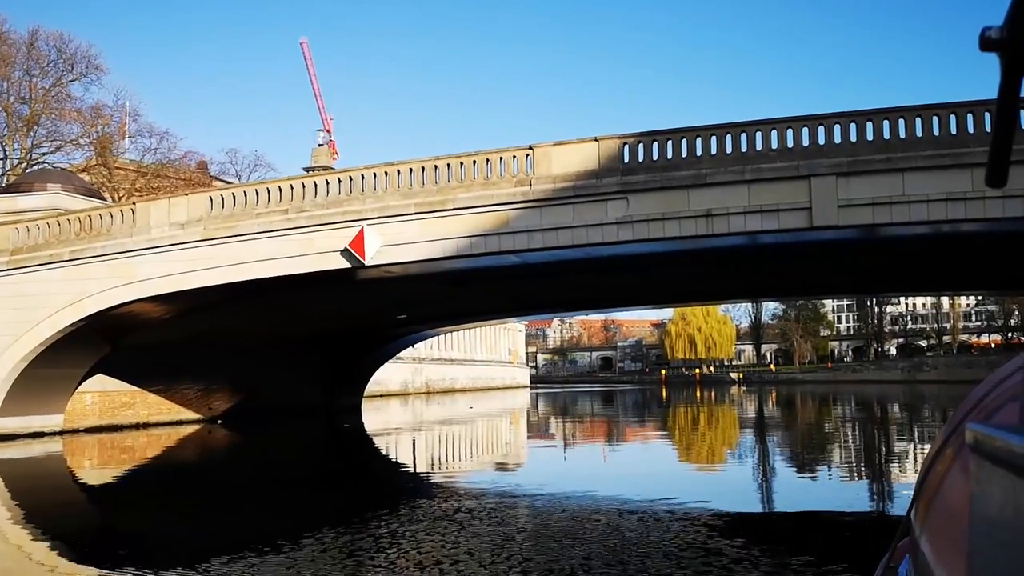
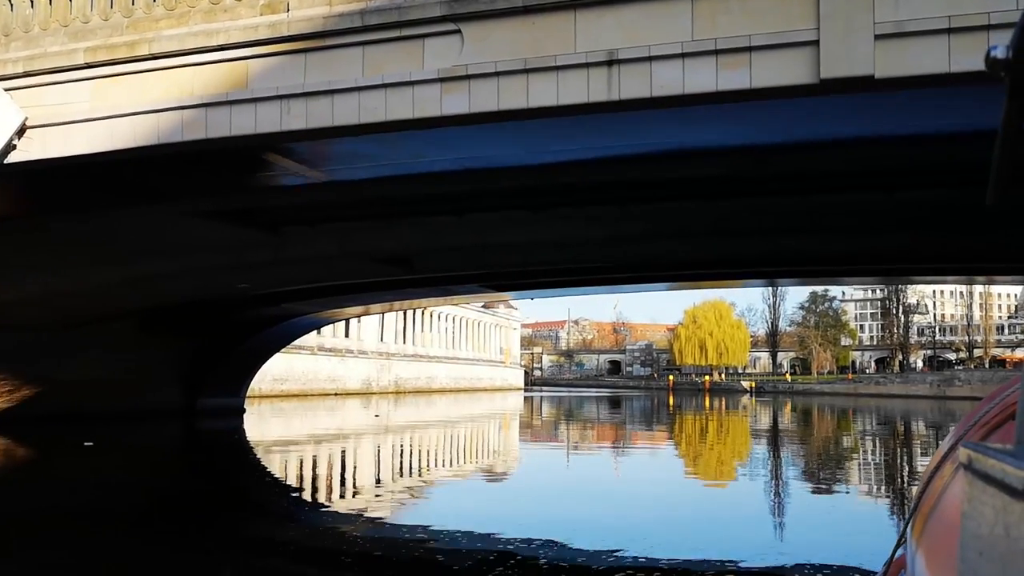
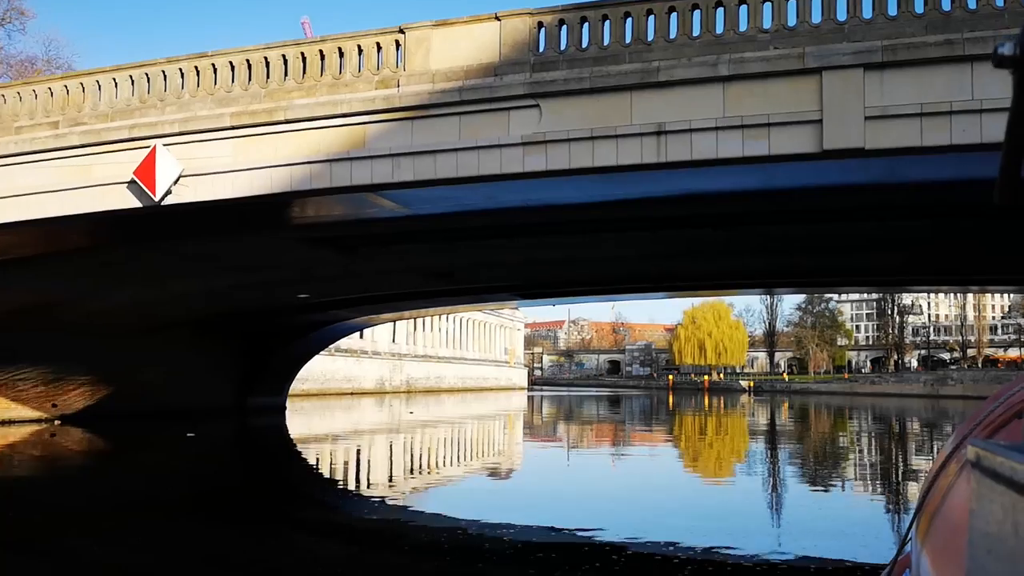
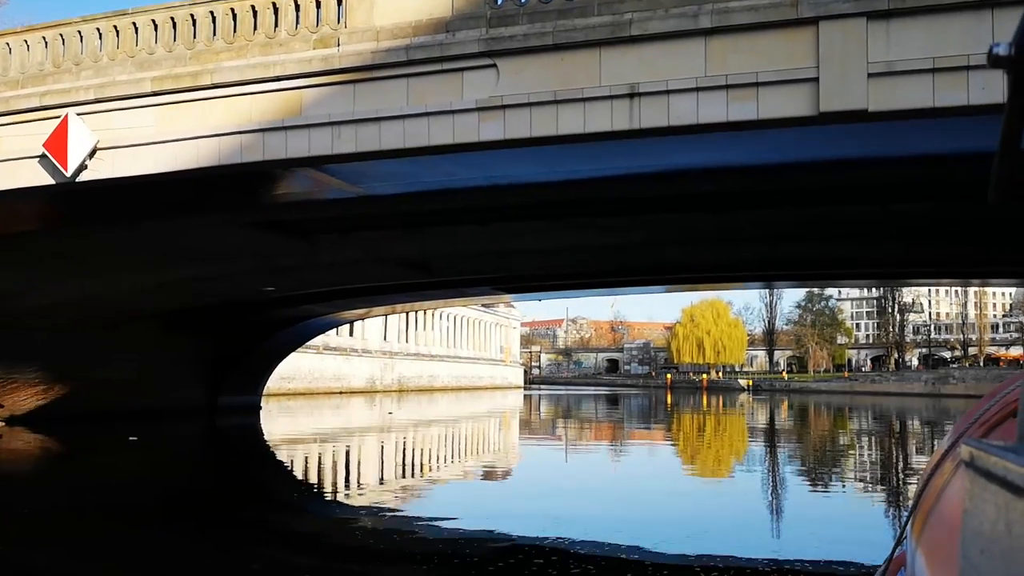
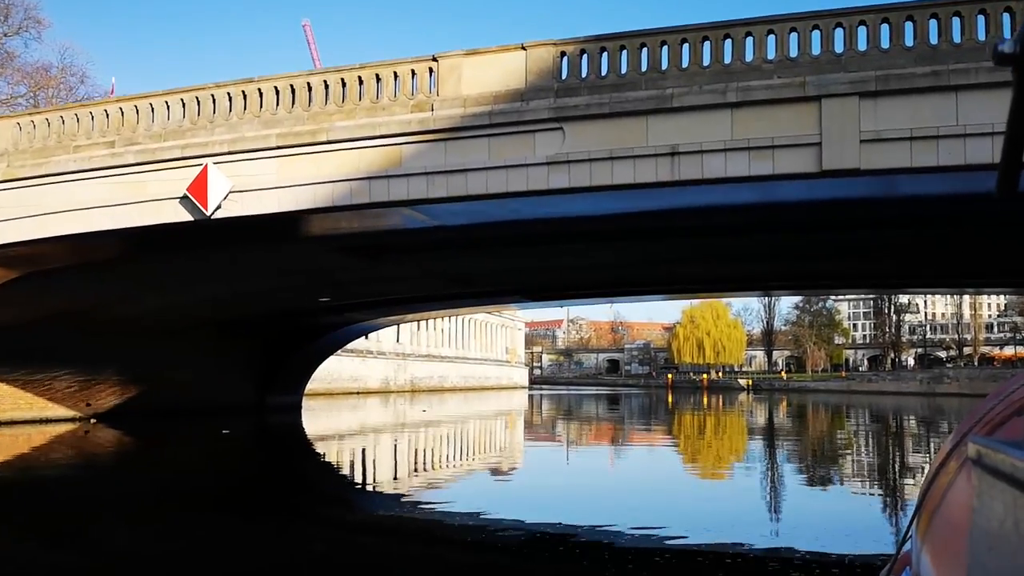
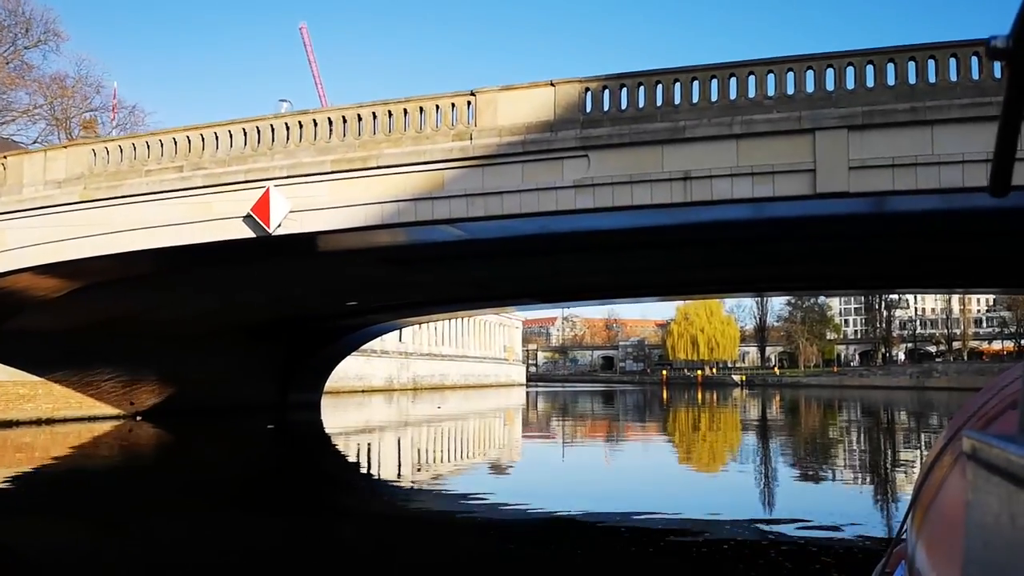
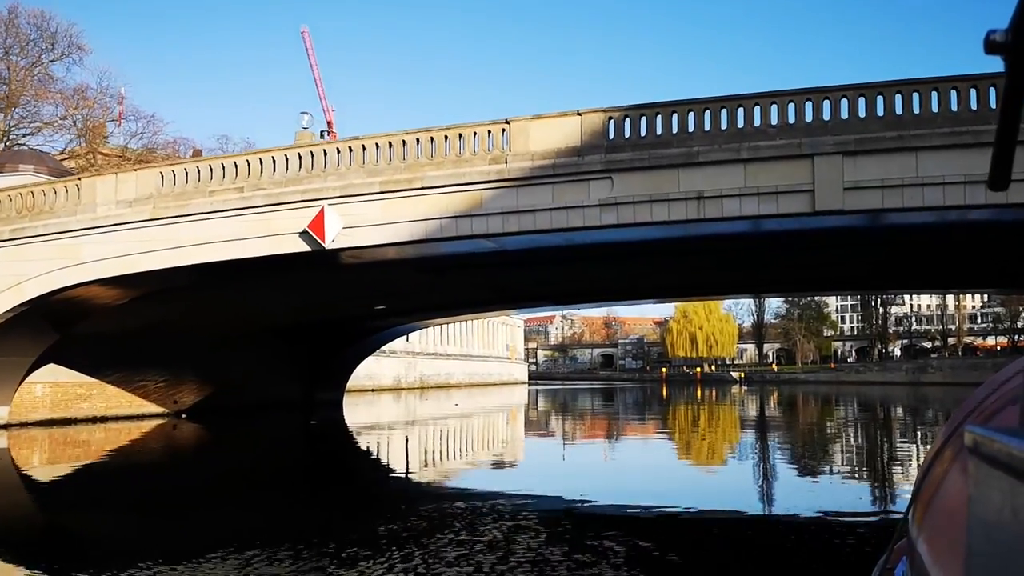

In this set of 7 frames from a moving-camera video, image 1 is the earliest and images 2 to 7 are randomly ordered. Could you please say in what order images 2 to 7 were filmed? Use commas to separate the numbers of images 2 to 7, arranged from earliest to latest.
7, 6, 5, 3, 4, 2
